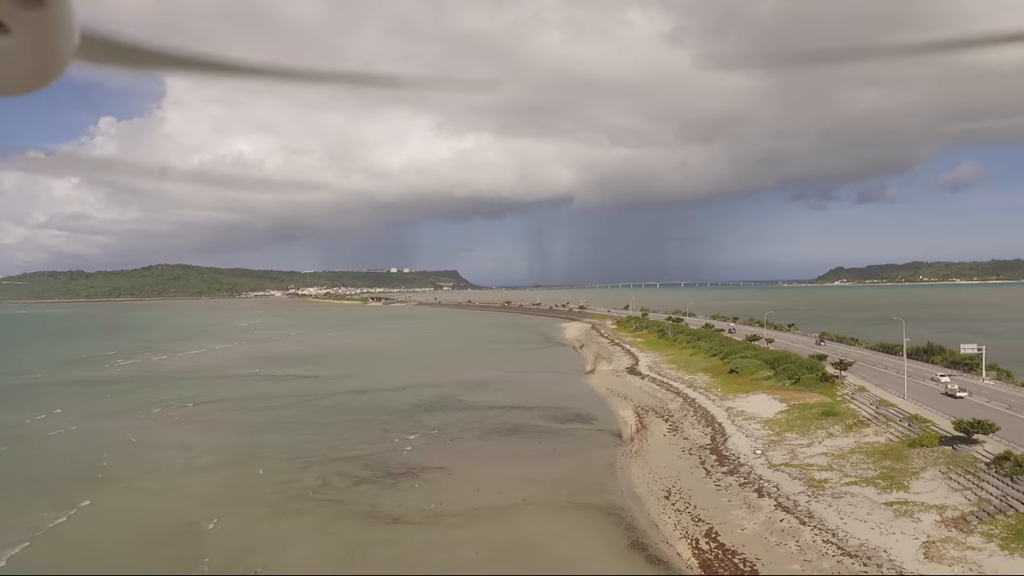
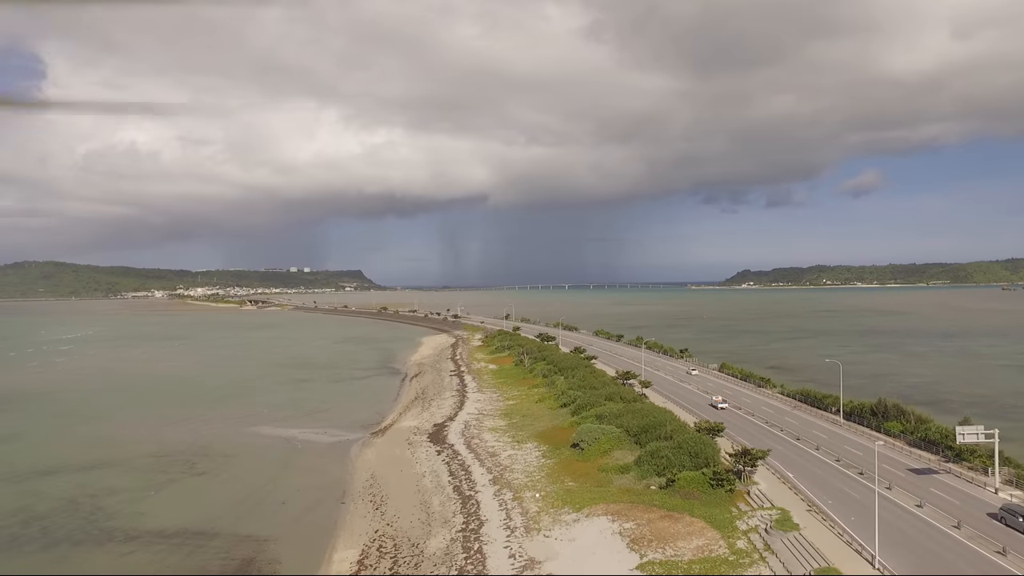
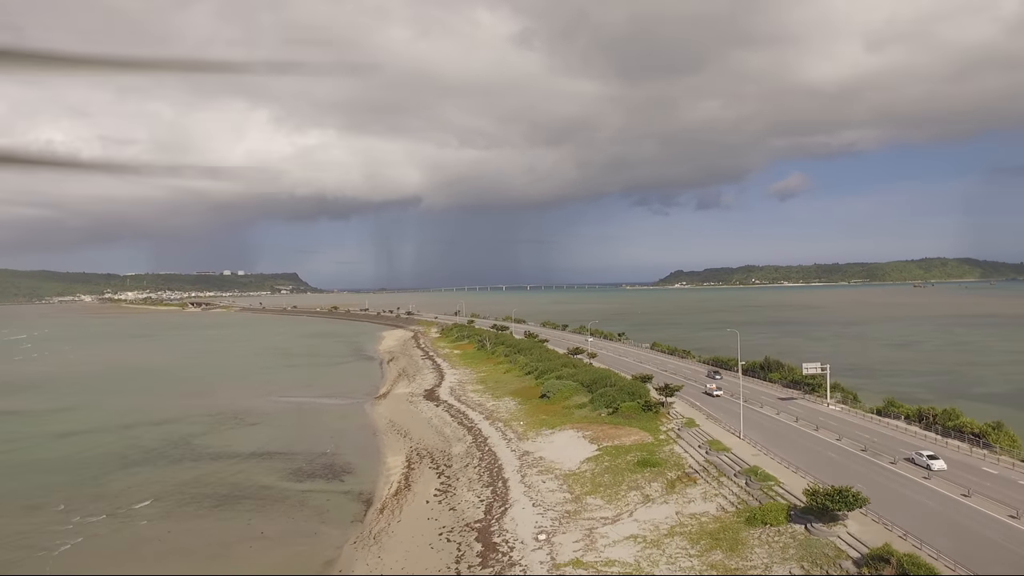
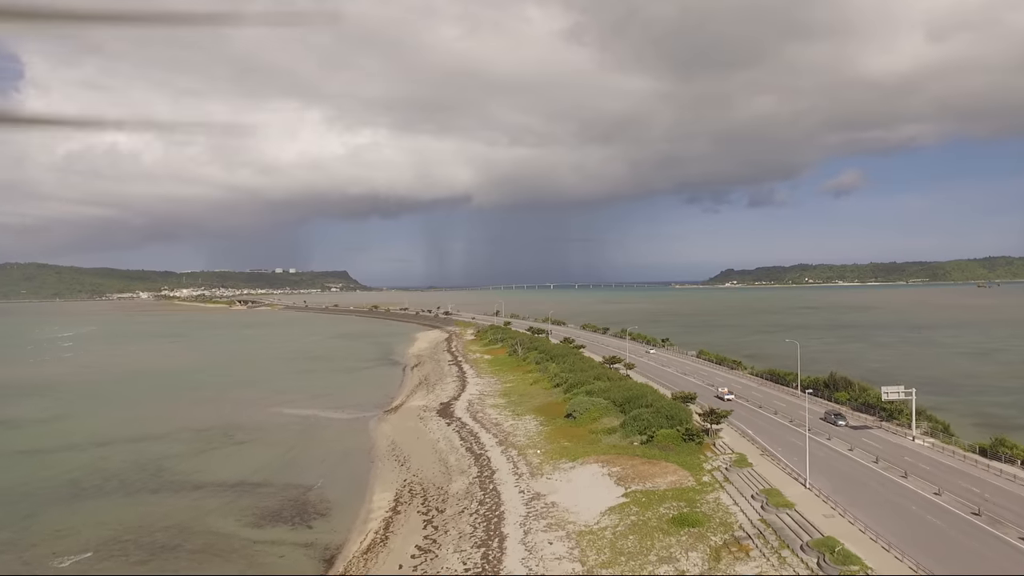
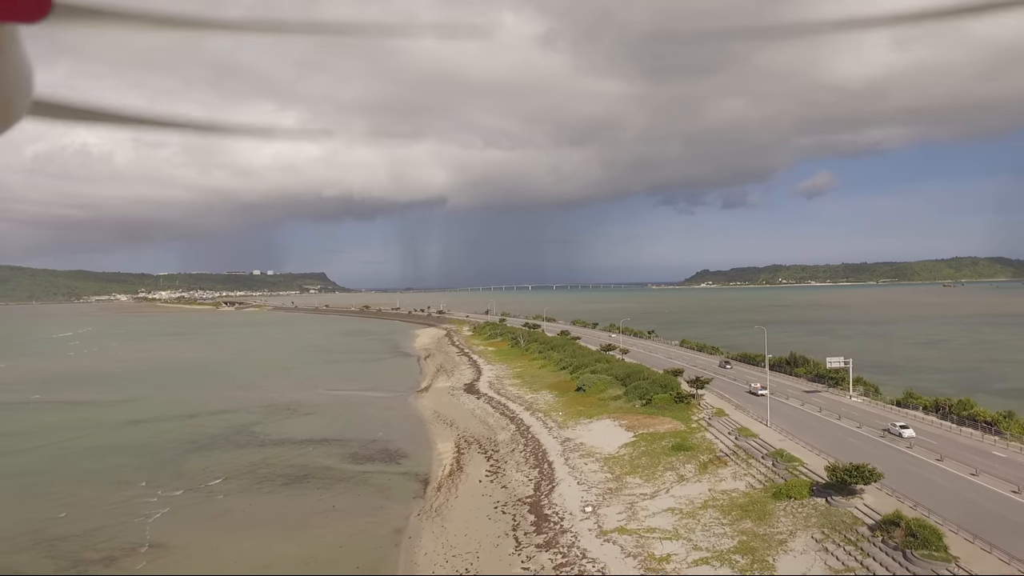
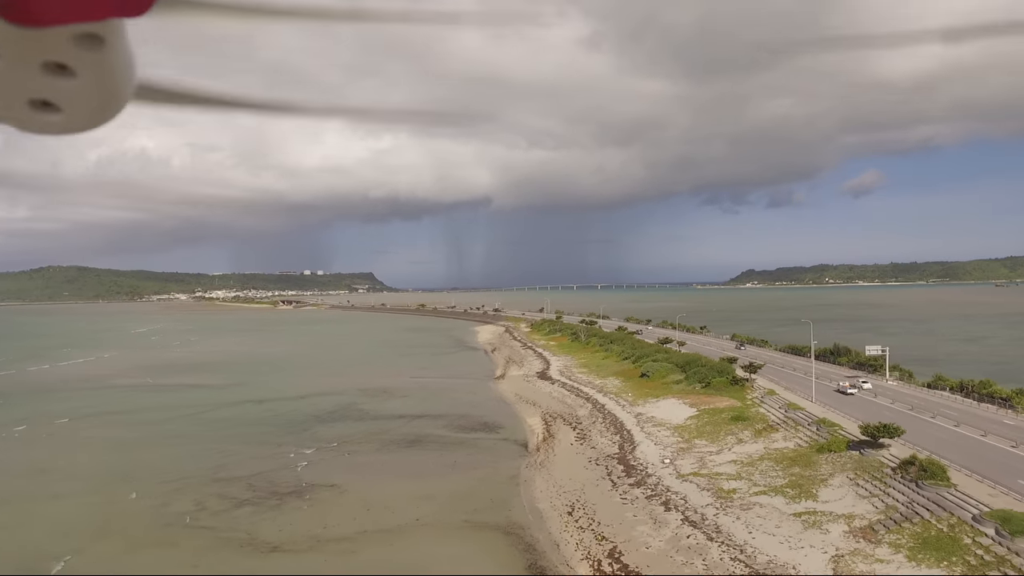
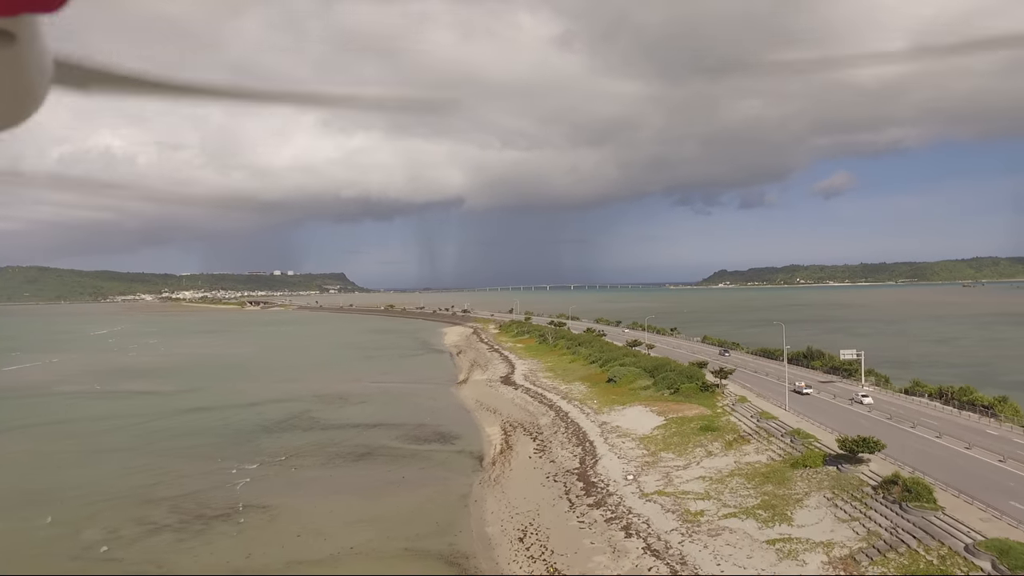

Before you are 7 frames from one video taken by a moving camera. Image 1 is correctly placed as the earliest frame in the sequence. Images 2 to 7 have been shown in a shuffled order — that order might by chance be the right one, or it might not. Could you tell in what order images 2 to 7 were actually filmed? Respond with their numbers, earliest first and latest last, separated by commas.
6, 7, 5, 3, 4, 2
